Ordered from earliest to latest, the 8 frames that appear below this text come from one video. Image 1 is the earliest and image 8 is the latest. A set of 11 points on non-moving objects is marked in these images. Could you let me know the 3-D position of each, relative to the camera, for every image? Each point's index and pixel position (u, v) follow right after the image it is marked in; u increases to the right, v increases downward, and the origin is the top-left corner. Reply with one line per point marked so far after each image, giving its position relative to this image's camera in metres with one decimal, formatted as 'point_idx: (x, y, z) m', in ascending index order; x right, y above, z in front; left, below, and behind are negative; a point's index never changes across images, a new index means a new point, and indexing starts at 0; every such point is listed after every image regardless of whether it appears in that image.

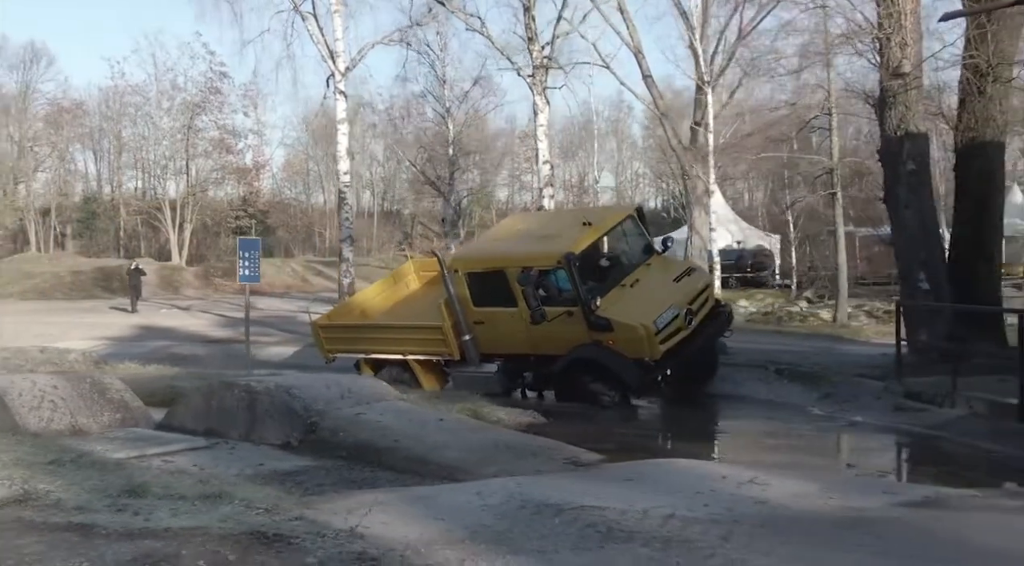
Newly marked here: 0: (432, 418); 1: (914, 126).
0: (-0.9, -1.5, +16.3) m
1: (+5.0, +1.9, +18.1) m
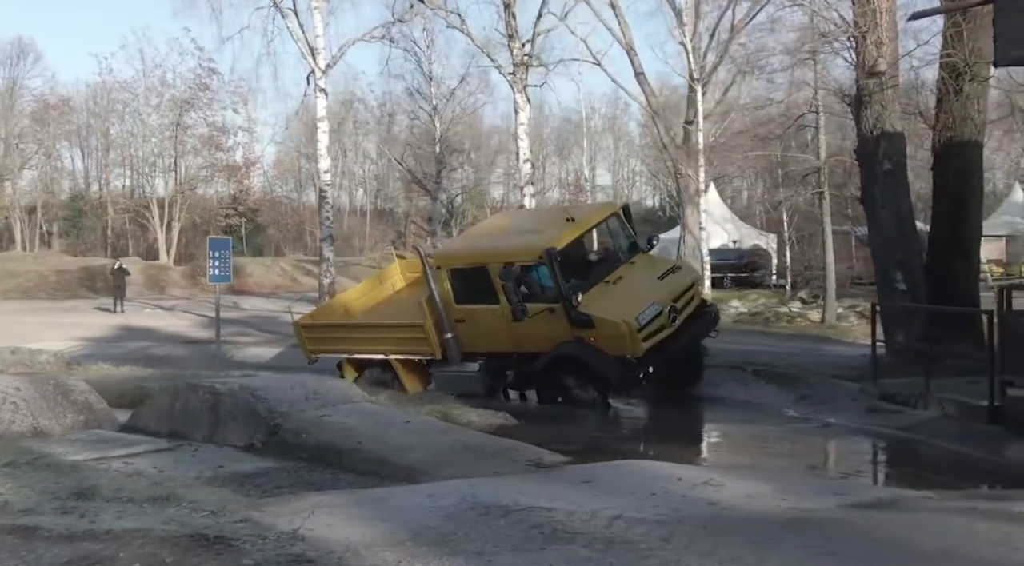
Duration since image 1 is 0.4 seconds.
0: (-1.3, -1.5, +16.3) m
1: (+4.7, +1.9, +17.9) m
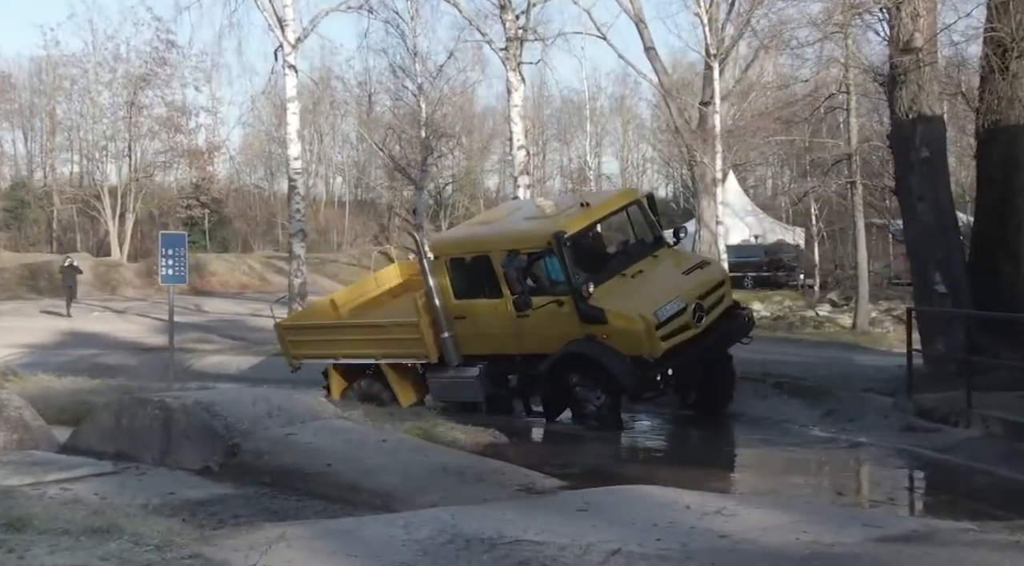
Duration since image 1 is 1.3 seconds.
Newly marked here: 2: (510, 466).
0: (-1.4, -1.5, +14.3) m
1: (+4.6, +1.9, +16.0) m
2: (0.0, -1.8, +14.5) m
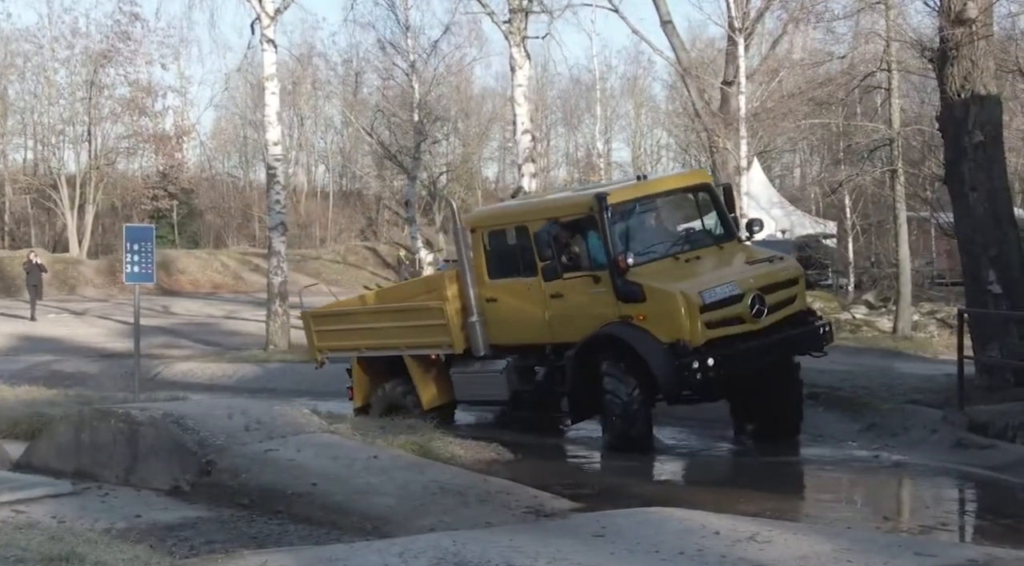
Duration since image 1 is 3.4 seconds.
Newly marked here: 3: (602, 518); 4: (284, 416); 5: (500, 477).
0: (-1.3, -1.5, +12.6) m
1: (+4.6, +1.9, +14.3) m
2: (0.0, -1.8, +12.7) m
3: (+0.7, -1.9, +11.5) m
4: (-2.1, -1.2, +13.2) m
5: (-0.2, -1.8, +13.2) m
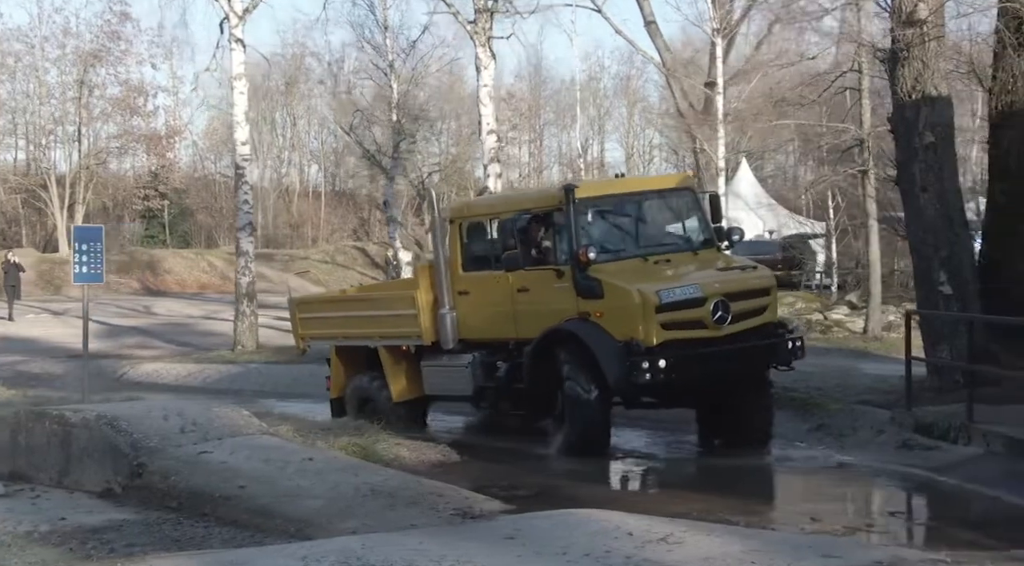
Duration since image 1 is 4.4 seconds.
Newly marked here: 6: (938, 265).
0: (-1.9, -1.5, +12.8) m
1: (+4.1, +1.9, +14.2) m
2: (-0.5, -1.8, +12.9) m
3: (+0.1, -1.9, +11.6) m
4: (-2.7, -1.2, +13.4) m
5: (-0.7, -1.8, +13.3) m
6: (+4.2, +0.2, +14.5) m
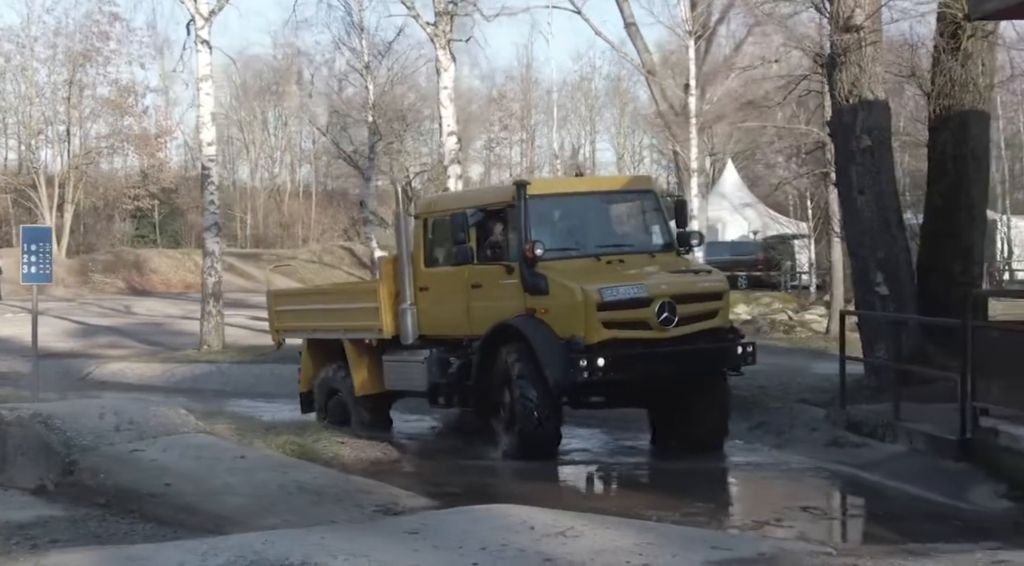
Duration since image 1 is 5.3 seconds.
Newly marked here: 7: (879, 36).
0: (-2.5, -1.5, +13.2) m
1: (+3.5, +1.9, +14.3) m
2: (-1.2, -1.8, +13.2) m
3: (-0.6, -1.9, +11.9) m
4: (-3.3, -1.3, +13.9) m
5: (-1.3, -1.8, +13.7) m
6: (+3.7, +0.2, +14.6) m
7: (+3.6, +2.5, +14.4) m
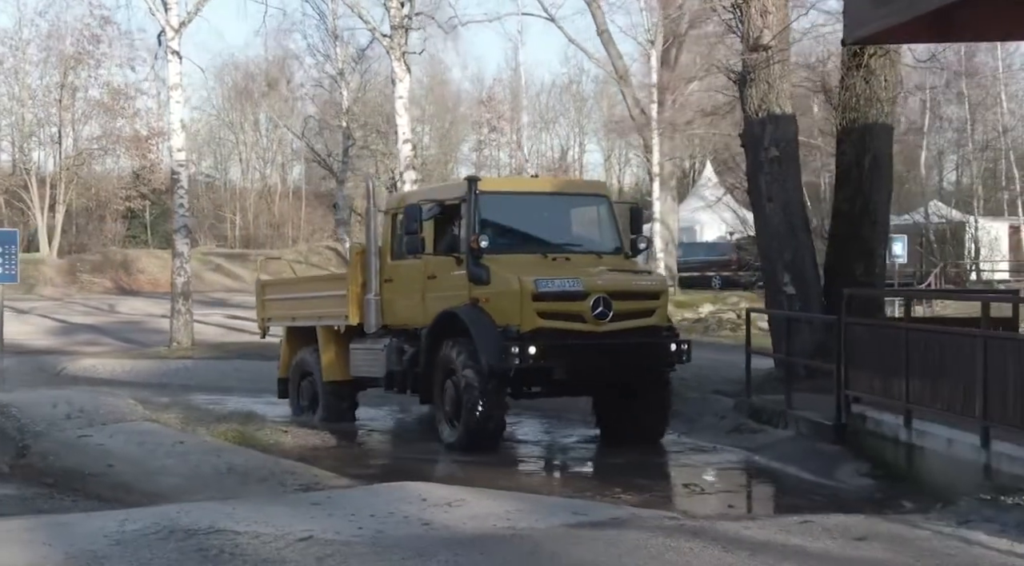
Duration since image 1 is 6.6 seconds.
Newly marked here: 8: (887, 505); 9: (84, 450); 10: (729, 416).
0: (-3.3, -1.6, +14.3) m
1: (+2.8, +1.9, +15.1) m
2: (-2.0, -1.8, +14.3) m
3: (-1.5, -2.0, +12.9) m
4: (-4.1, -1.3, +15.0) m
5: (-2.1, -1.8, +14.7) m
6: (+2.9, +0.1, +15.4) m
7: (+2.9, +2.5, +15.2) m
8: (+2.9, -1.7, +11.3) m
9: (-4.1, -1.6, +14.0) m
10: (+2.4, -1.4, +15.4) m
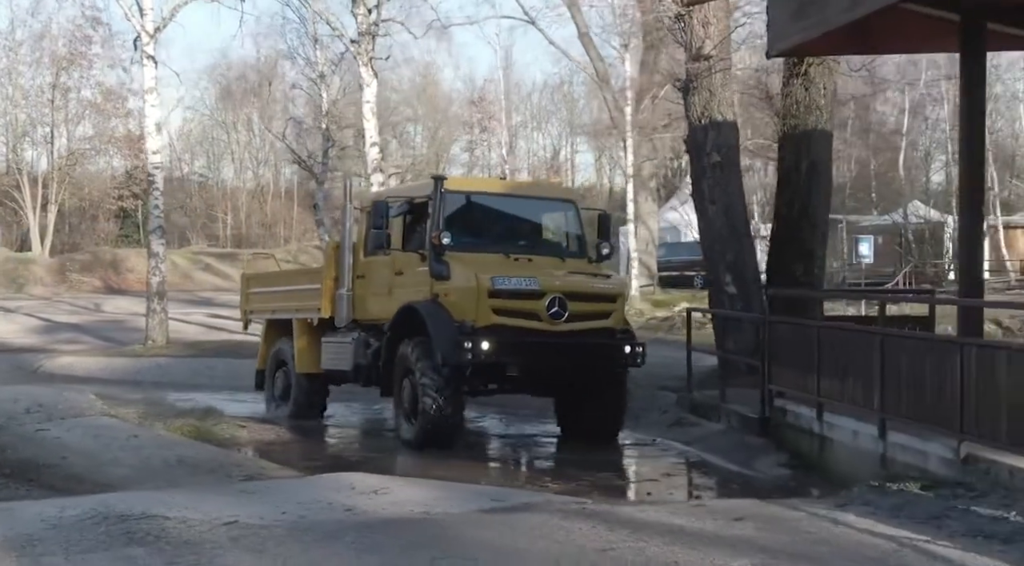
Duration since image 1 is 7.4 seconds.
0: (-3.9, -1.5, +14.9) m
1: (+2.2, +1.9, +15.5) m
2: (-2.6, -1.8, +14.8) m
3: (-2.1, -1.9, +13.4) m
4: (-4.6, -1.3, +15.6) m
5: (-2.7, -1.8, +15.2) m
6: (+2.4, +0.2, +15.7) m
7: (+2.4, +2.5, +15.6) m
8: (+2.3, -1.7, +11.7) m
9: (-4.7, -1.6, +14.6) m
10: (+1.8, -1.4, +15.8) m
